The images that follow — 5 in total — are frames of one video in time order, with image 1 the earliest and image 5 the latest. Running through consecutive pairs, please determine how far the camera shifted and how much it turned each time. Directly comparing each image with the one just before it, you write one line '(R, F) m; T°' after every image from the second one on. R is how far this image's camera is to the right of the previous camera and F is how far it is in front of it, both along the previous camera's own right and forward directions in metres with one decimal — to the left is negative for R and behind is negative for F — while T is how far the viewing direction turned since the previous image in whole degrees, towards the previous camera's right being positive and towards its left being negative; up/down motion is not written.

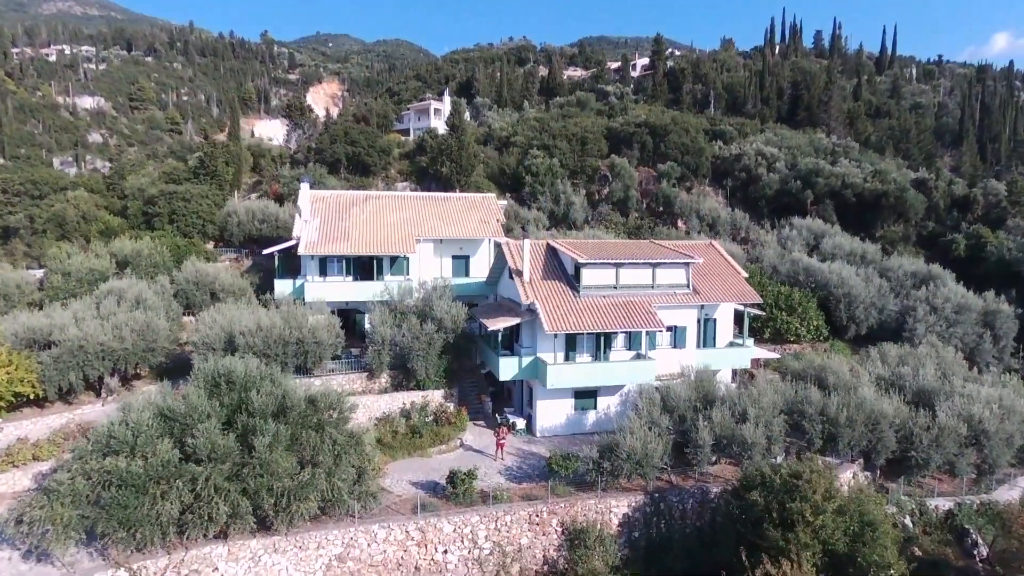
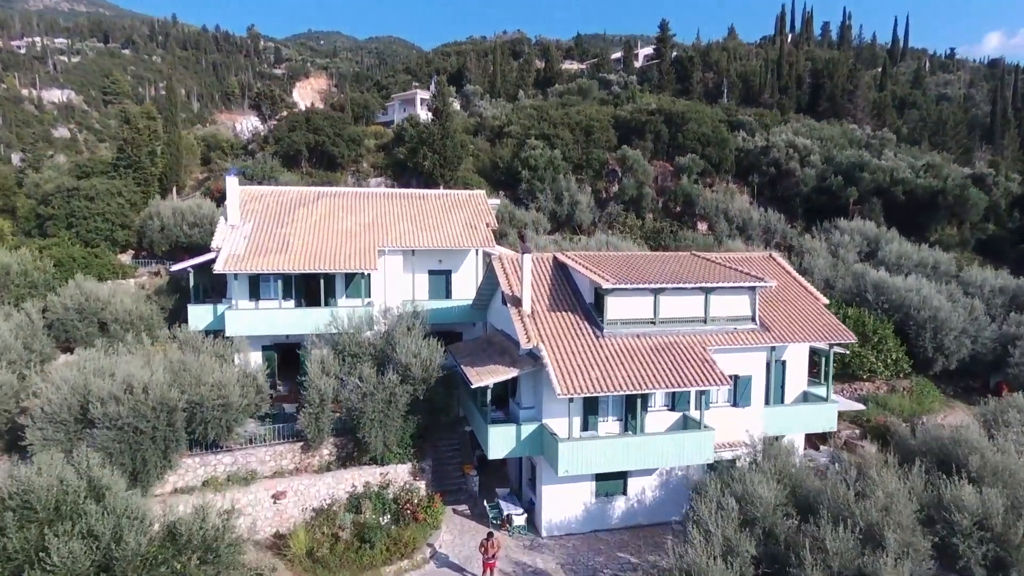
(0.0, +8.5) m; 0°
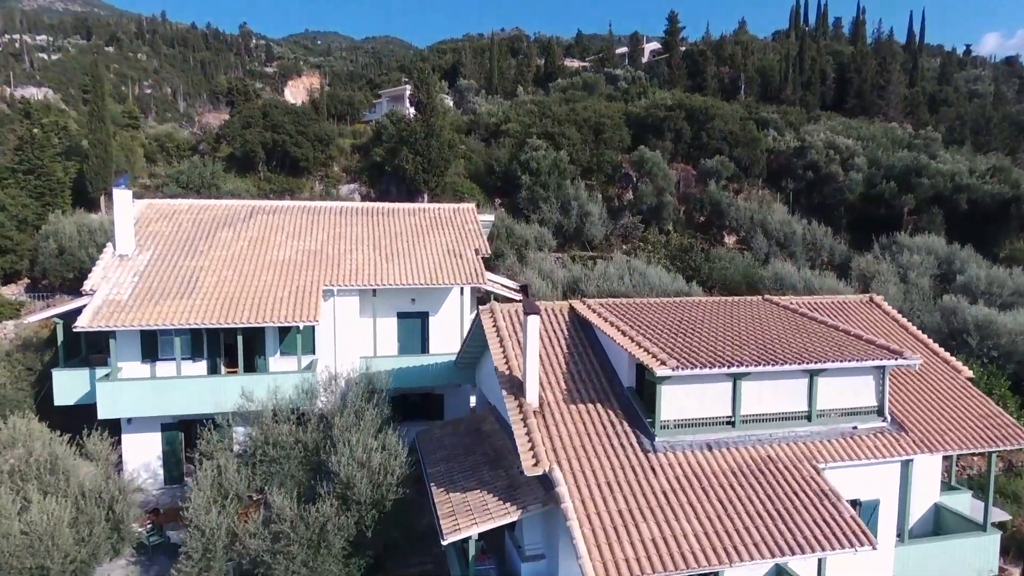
(0.0, +7.3) m; 0°
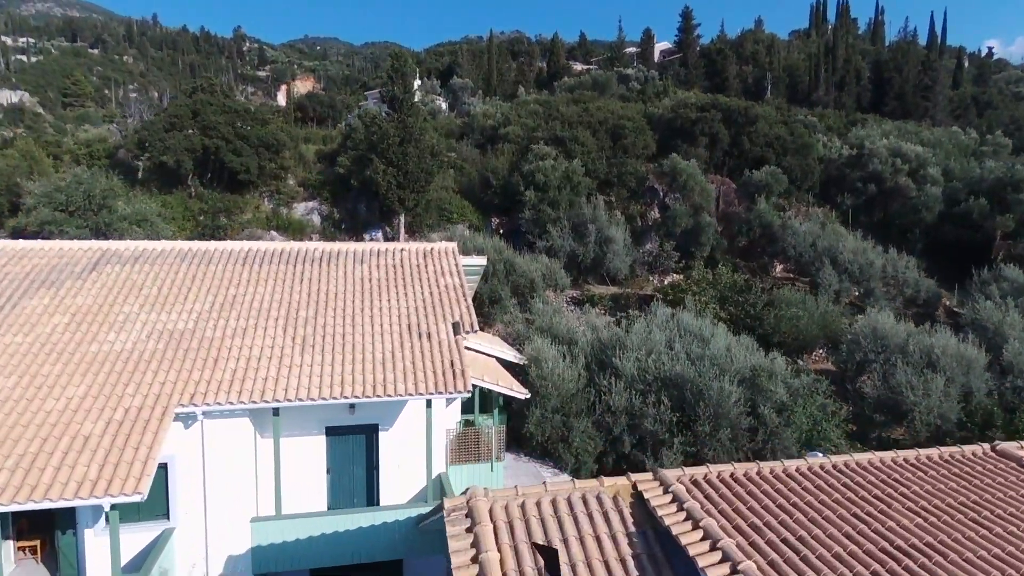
(0.0, +8.3) m; 0°
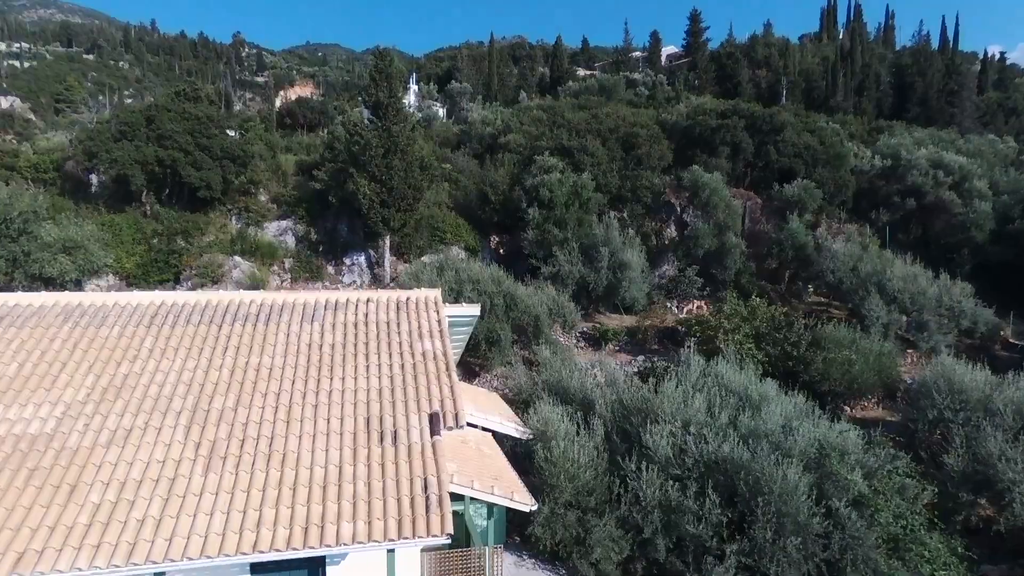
(0.0, +3.8) m; 0°
